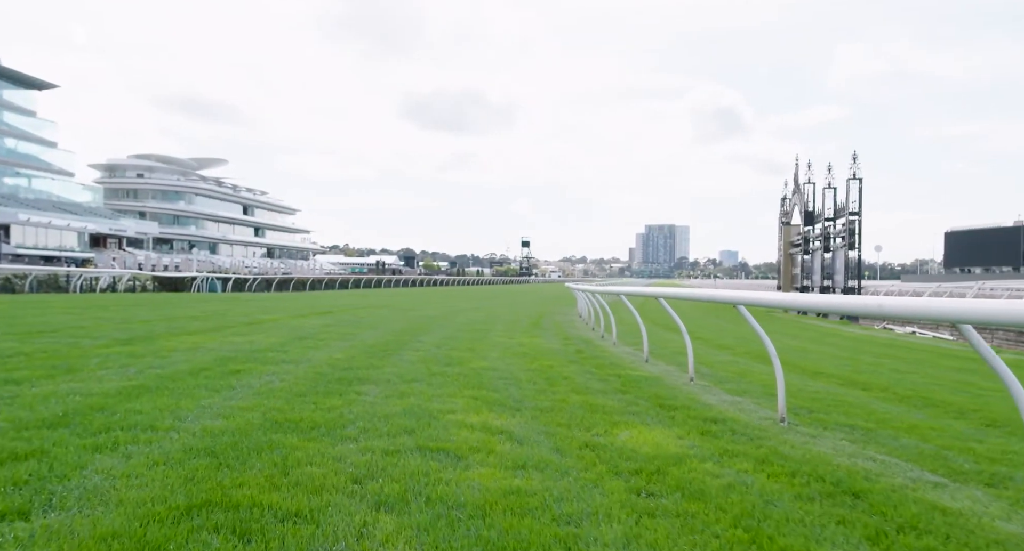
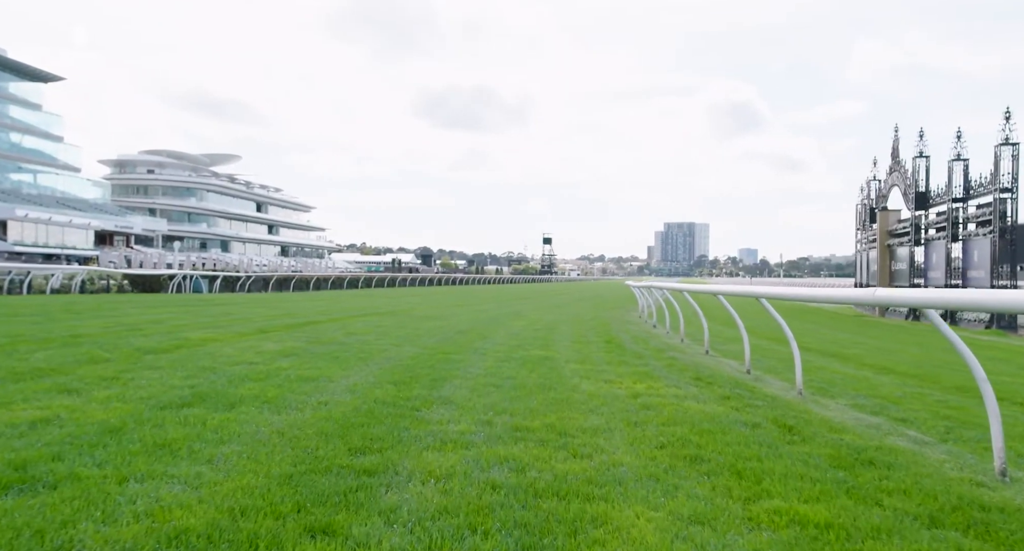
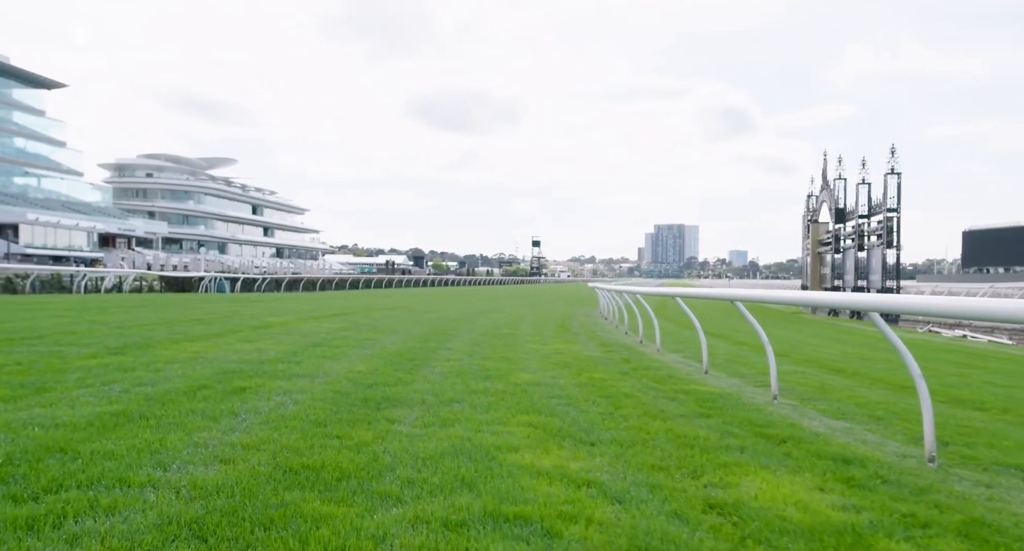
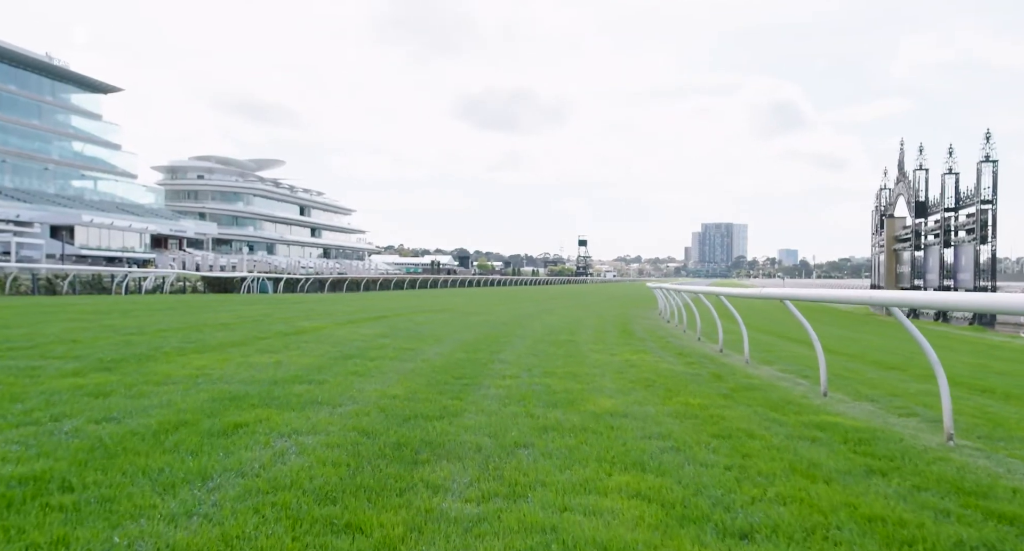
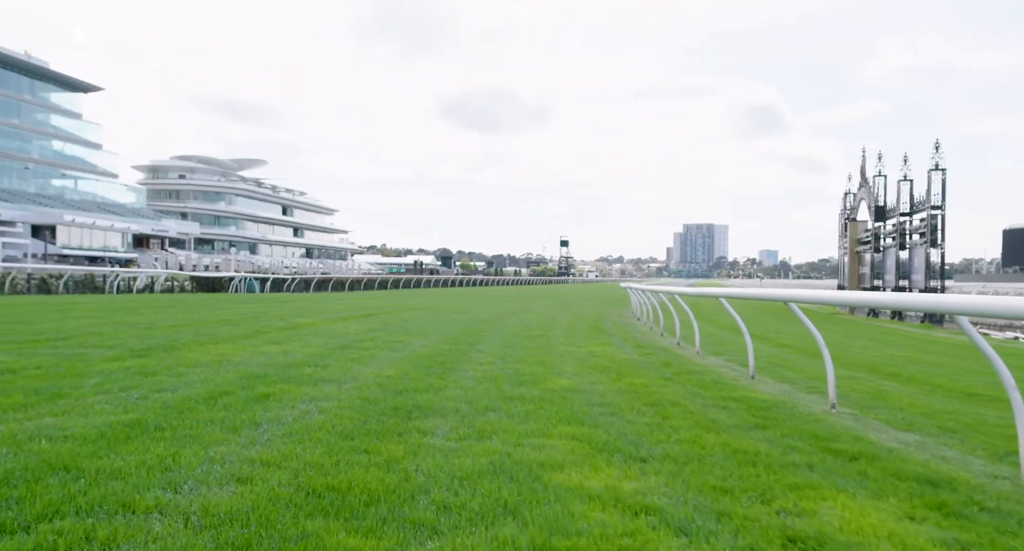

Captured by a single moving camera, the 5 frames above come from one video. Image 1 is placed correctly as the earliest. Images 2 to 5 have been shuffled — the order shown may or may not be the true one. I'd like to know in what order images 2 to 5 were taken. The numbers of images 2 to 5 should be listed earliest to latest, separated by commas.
3, 5, 4, 2
